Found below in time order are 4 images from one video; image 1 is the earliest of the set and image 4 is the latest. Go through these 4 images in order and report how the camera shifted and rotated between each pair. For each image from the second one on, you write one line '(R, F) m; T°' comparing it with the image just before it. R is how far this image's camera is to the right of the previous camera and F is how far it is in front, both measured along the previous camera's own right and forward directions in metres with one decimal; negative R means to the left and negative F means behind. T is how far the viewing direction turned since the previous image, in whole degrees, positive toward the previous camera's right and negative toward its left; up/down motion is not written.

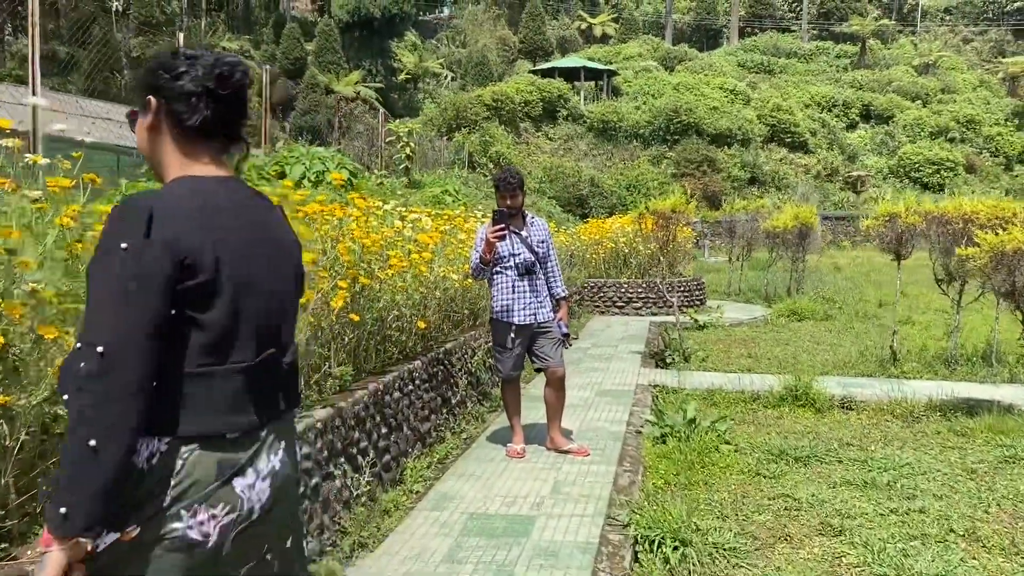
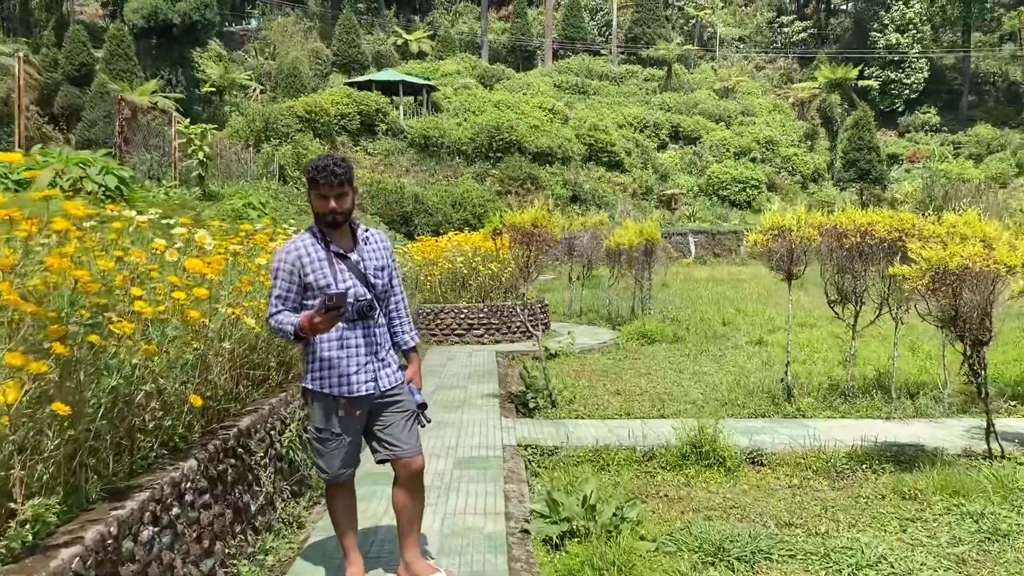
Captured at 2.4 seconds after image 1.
(0.0, +1.4) m; +11°
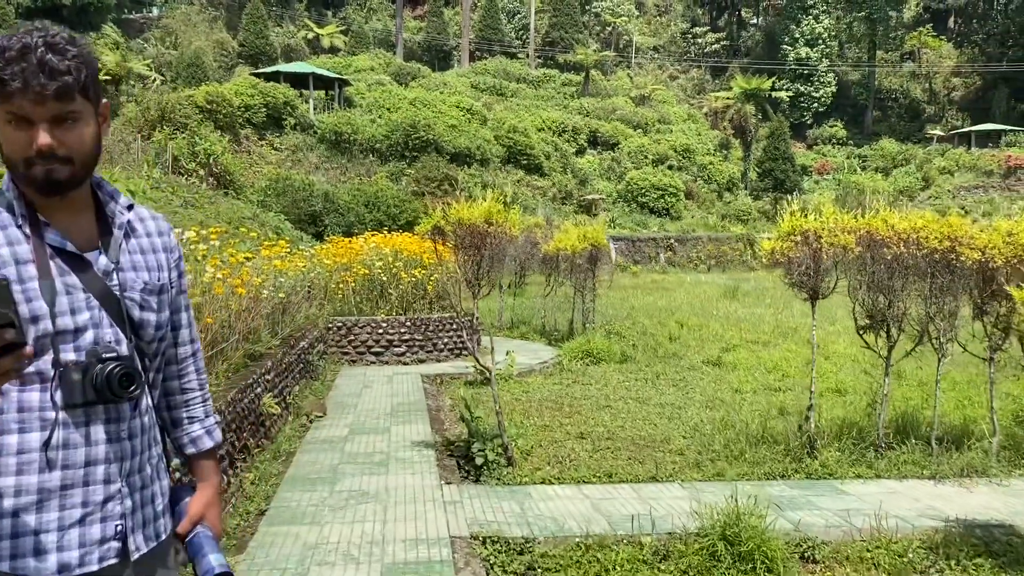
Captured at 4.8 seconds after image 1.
(-0.2, +1.4) m; +6°
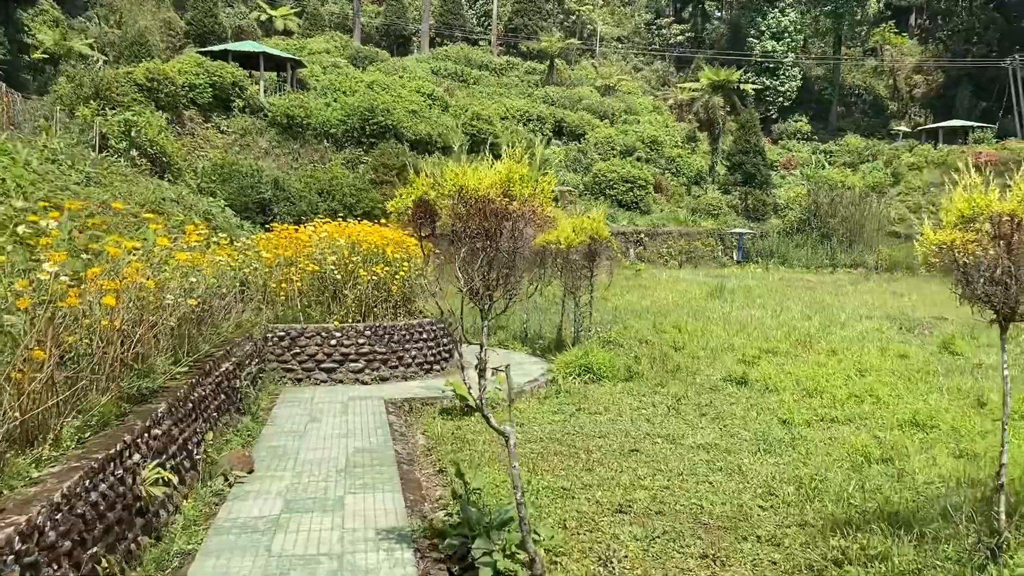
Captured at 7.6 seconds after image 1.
(-0.2, +1.7) m; +3°
